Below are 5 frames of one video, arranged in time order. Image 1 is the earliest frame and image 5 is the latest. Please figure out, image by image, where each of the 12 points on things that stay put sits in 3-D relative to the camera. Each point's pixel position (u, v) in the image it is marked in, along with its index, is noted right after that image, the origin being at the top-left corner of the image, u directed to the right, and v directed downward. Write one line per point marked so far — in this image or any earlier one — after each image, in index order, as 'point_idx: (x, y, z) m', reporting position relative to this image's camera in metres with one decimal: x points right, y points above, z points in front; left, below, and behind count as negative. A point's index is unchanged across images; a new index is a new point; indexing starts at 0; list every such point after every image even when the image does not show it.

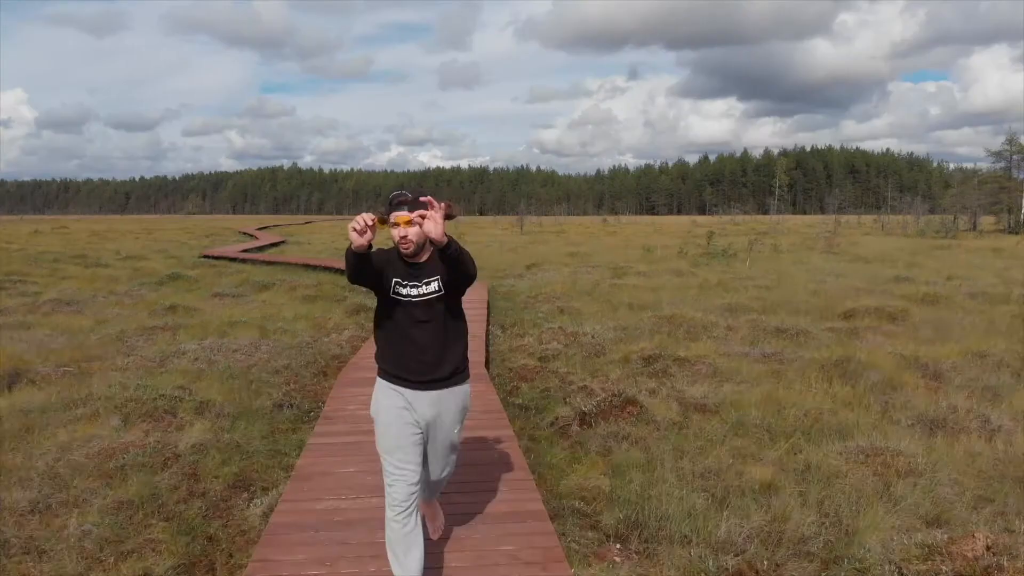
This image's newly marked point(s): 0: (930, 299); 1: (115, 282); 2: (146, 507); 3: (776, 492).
0: (+4.6, -0.1, +10.7) m
1: (-6.1, +0.1, +14.8) m
2: (-1.4, -0.9, +3.8) m
3: (+1.0, -0.8, +3.8) m
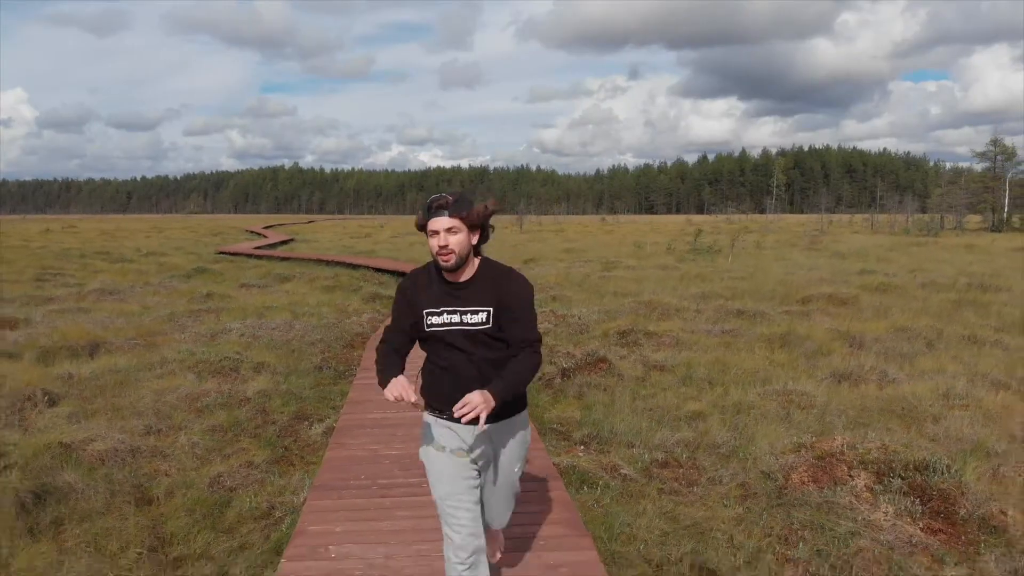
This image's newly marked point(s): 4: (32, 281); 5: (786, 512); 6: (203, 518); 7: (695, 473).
0: (+4.6, 0.0, +12.0) m
1: (-6.1, +0.2, +16.1) m
2: (-1.5, -0.7, +5.0) m
3: (+1.0, -0.7, +5.0) m
4: (-7.3, +0.1, +14.7) m
5: (+1.0, -0.8, +3.5) m
6: (-1.2, -0.9, +3.6) m
7: (+0.8, -0.8, +4.1) m
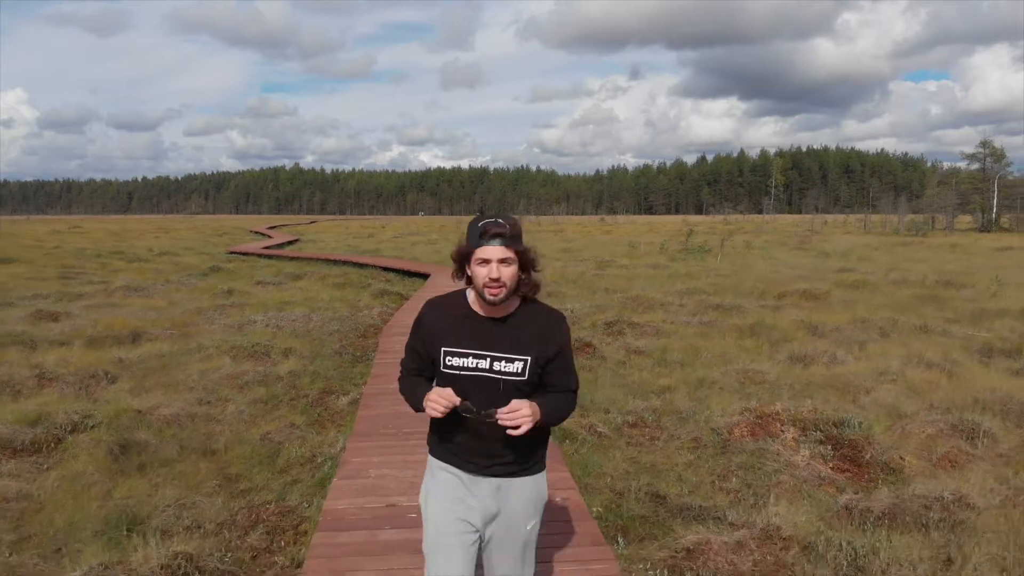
0: (+4.6, +0.1, +12.9) m
1: (-6.1, +0.3, +17.0) m
2: (-1.5, -0.7, +5.9) m
3: (+1.0, -0.6, +5.9) m
4: (-7.4, +0.2, +15.6) m
5: (+1.0, -0.8, +4.4) m
6: (-1.2, -0.8, +4.5) m
7: (+0.8, -0.7, +5.0) m
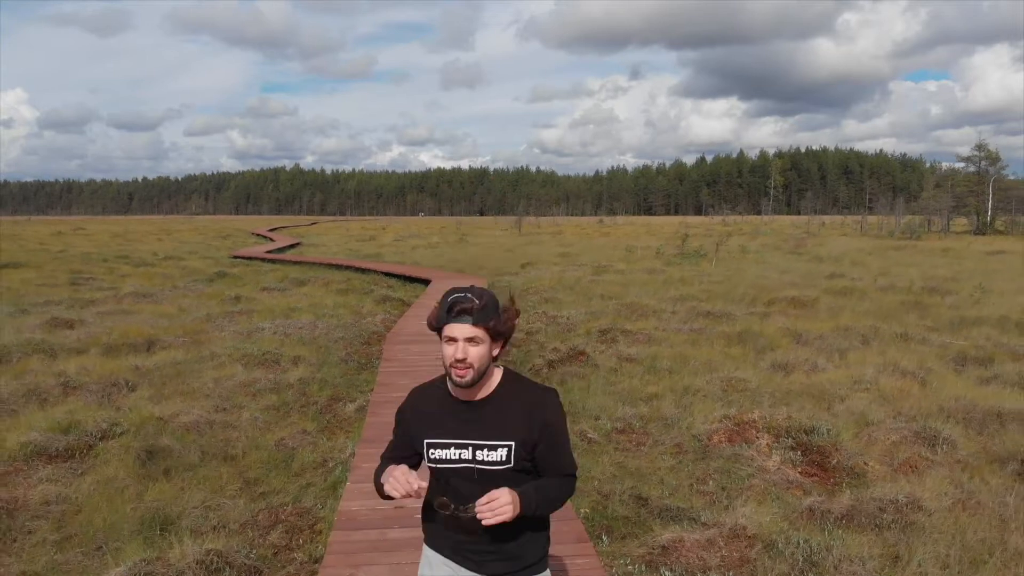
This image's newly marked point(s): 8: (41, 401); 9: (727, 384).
0: (+4.6, 0.0, +13.2) m
1: (-6.1, +0.2, +17.3) m
2: (-1.5, -0.8, +6.3) m
3: (+0.9, -0.7, +6.3) m
4: (-7.4, +0.1, +16.0) m
5: (+0.9, -0.9, +4.7) m
6: (-1.2, -0.9, +4.9) m
7: (+0.7, -0.8, +5.4) m
8: (-3.0, -0.7, +6.1) m
9: (+1.5, -0.7, +6.6) m
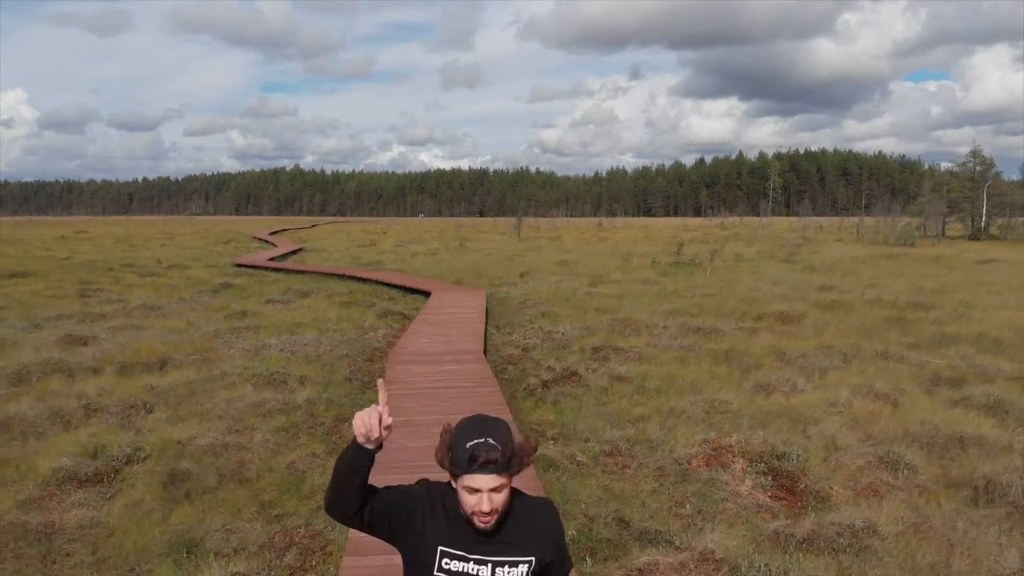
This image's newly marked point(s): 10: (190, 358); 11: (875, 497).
0: (+4.6, -0.2, +13.6) m
1: (-6.2, 0.0, +17.7) m
2: (-1.5, -1.0, +6.7) m
3: (+0.9, -0.9, +6.7) m
4: (-7.4, -0.1, +16.4) m
5: (+0.9, -1.1, +5.1) m
6: (-1.2, -1.1, +5.3) m
7: (+0.7, -1.0, +5.8) m
8: (-3.0, -0.9, +6.5) m
9: (+1.4, -0.9, +7.0) m
10: (-3.1, -0.7, +9.4) m
11: (+1.8, -1.1, +4.9) m
